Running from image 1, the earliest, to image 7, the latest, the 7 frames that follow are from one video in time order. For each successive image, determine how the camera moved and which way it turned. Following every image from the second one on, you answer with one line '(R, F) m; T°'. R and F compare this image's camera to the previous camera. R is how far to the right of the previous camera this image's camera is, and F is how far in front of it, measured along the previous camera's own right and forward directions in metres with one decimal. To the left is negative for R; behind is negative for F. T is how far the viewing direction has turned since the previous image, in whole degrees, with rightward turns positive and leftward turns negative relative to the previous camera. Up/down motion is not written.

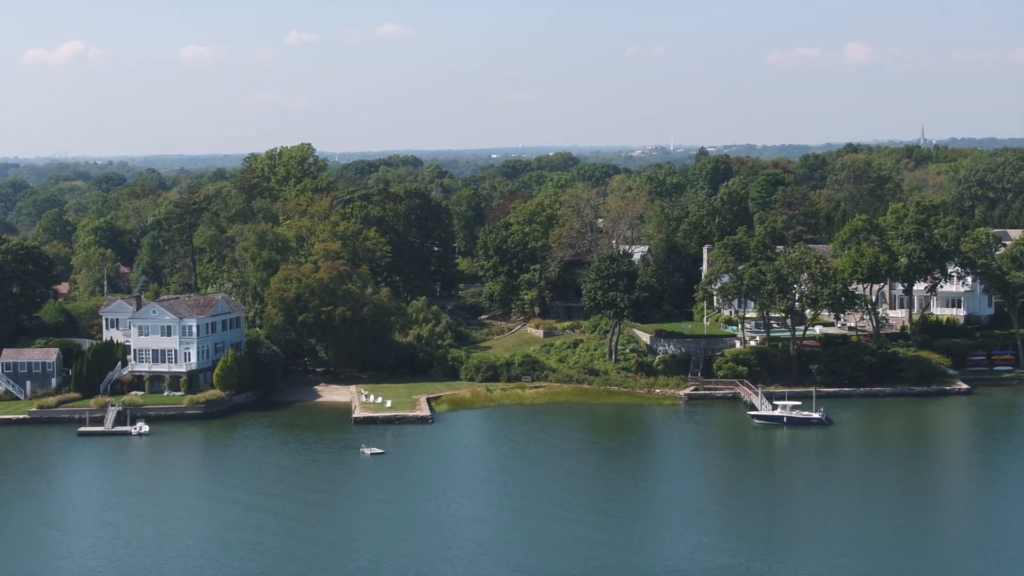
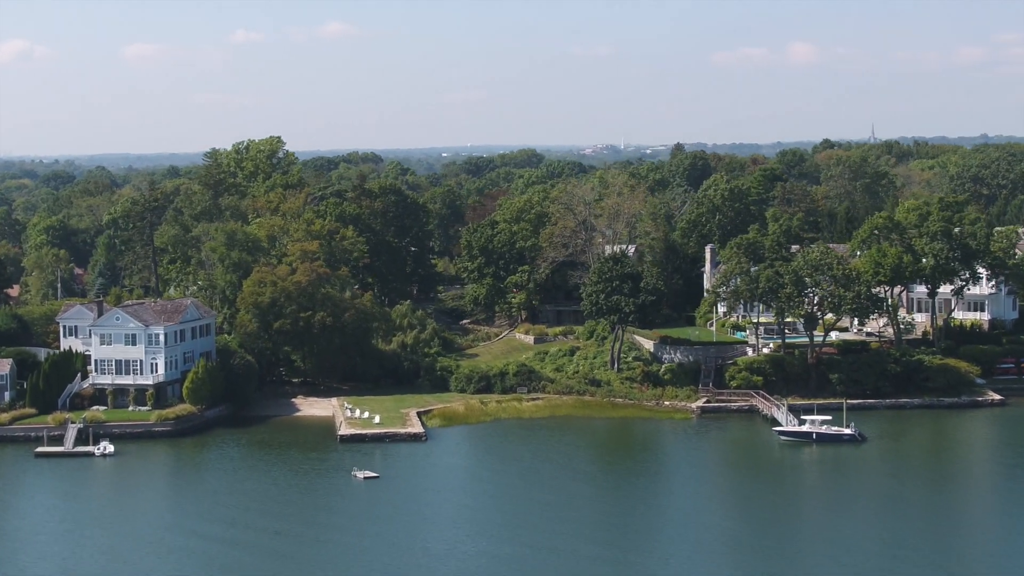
(-1.6, +5.6) m; +2°
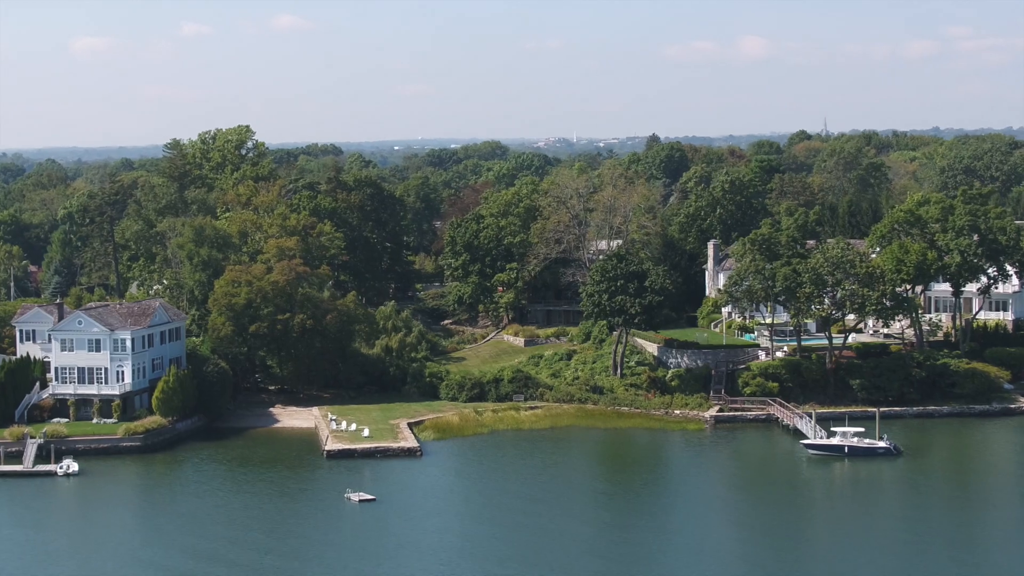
(-1.4, +5.0) m; +1°
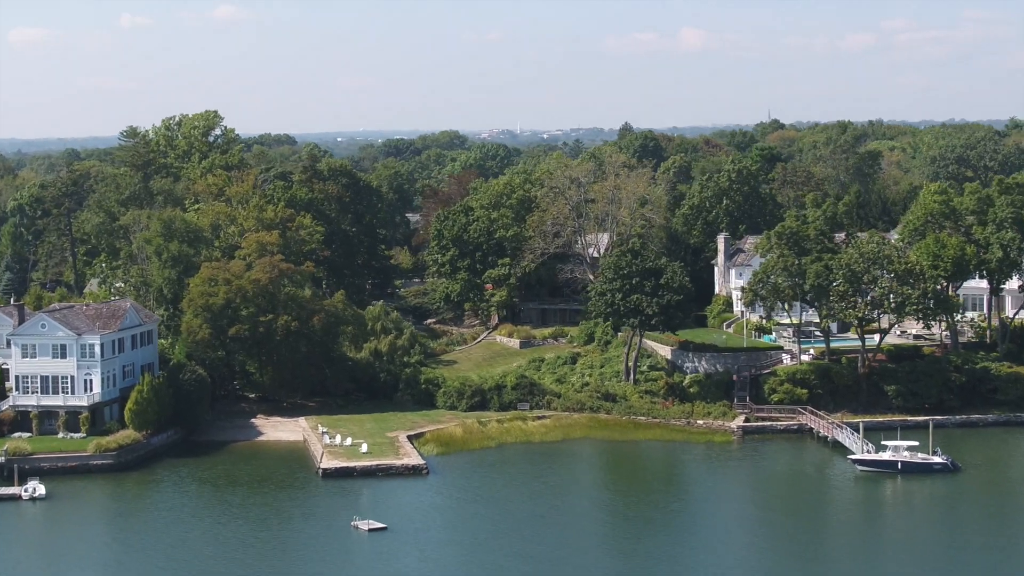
(-1.8, +5.2) m; +2°
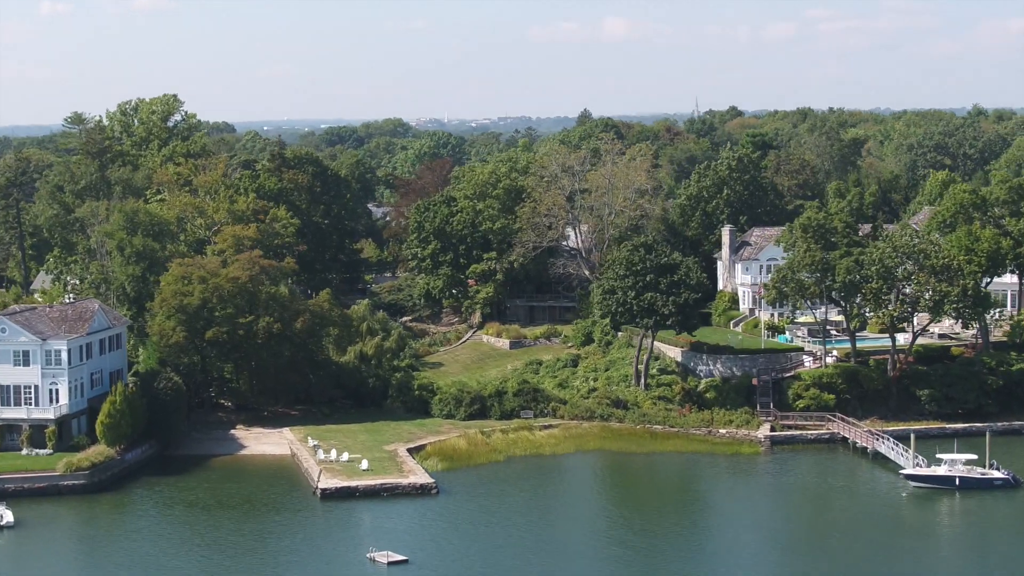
(-2.0, +4.6) m; +2°
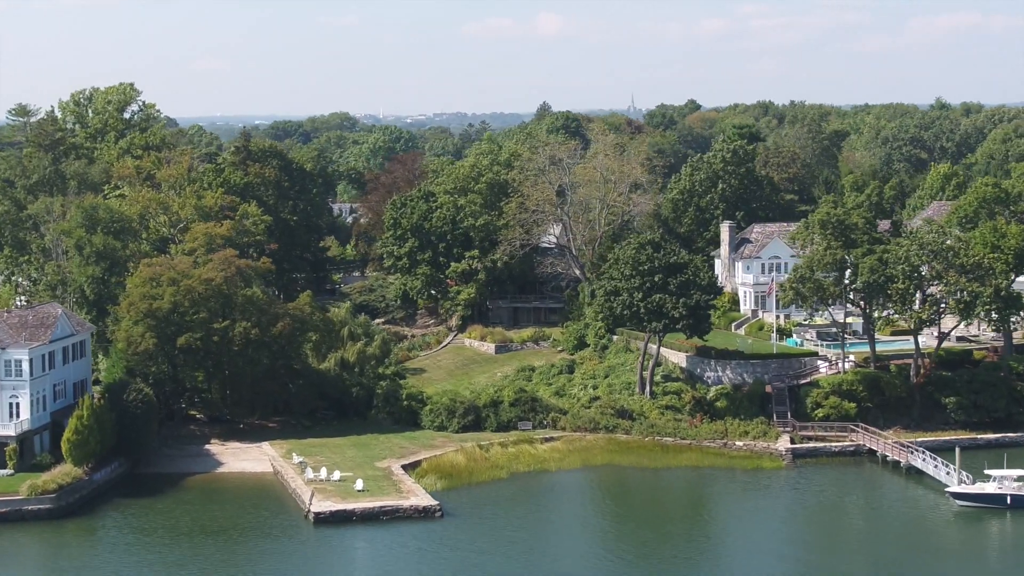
(-1.5, +3.8) m; +2°
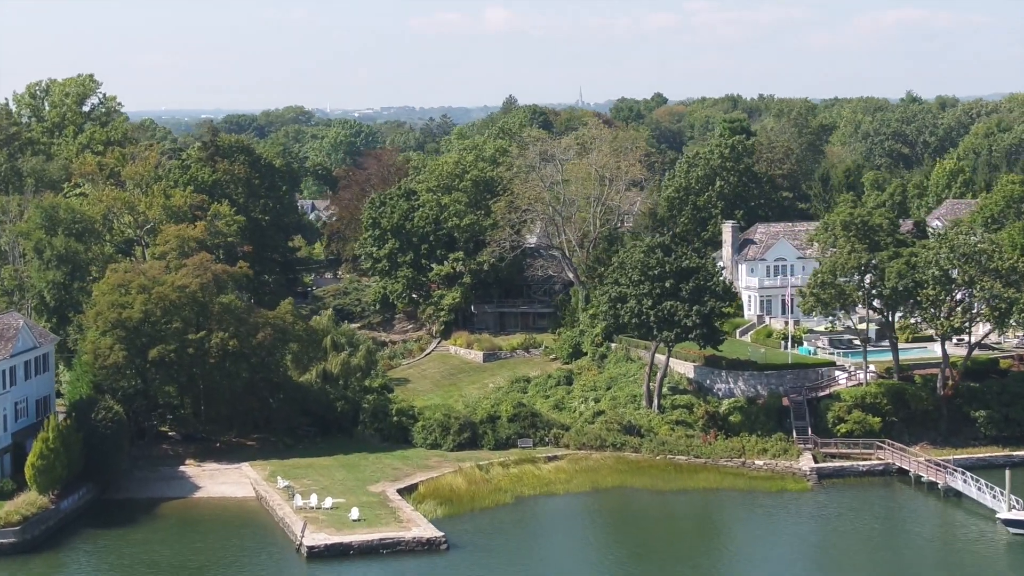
(-1.2, +3.5) m; +2°
